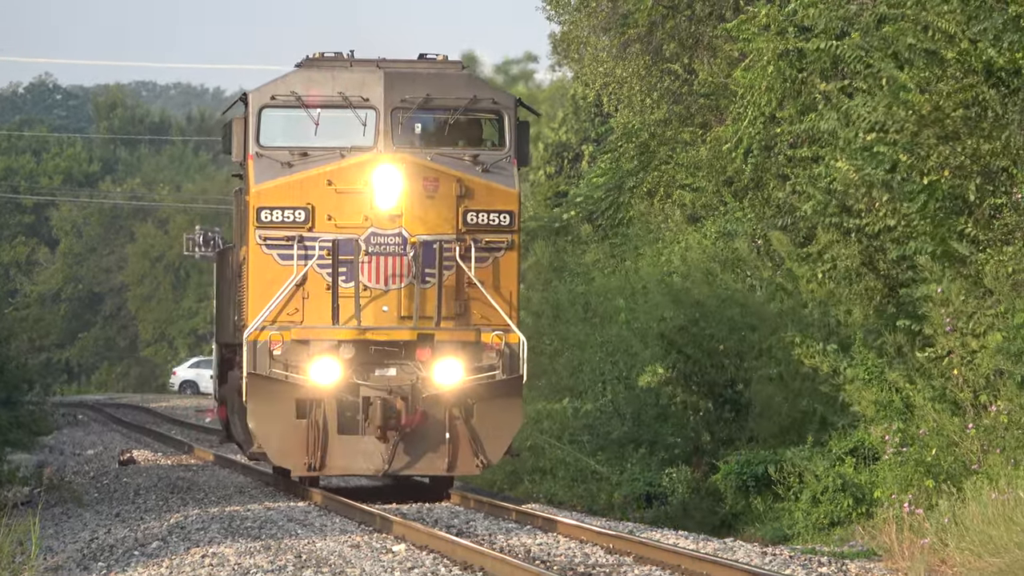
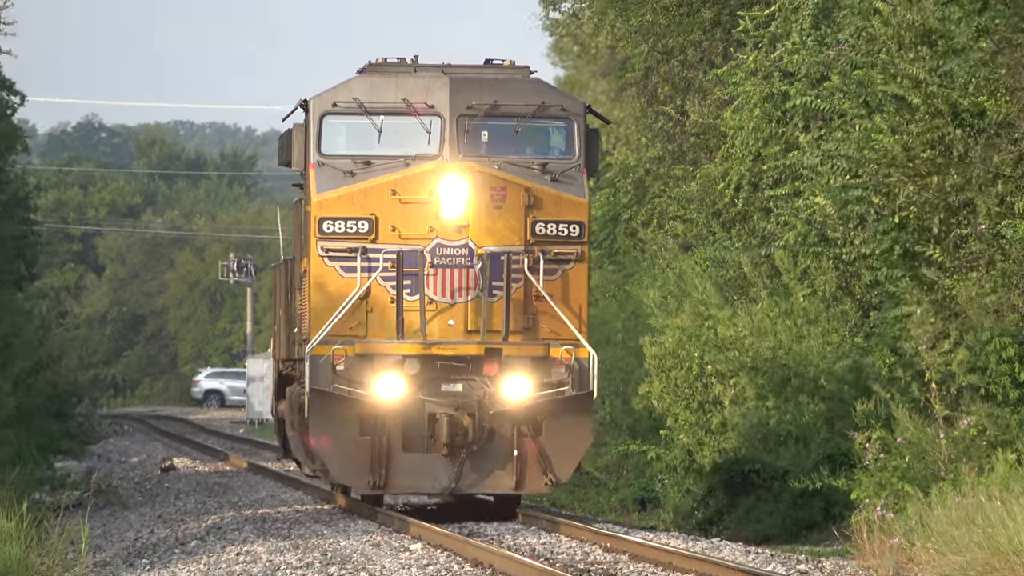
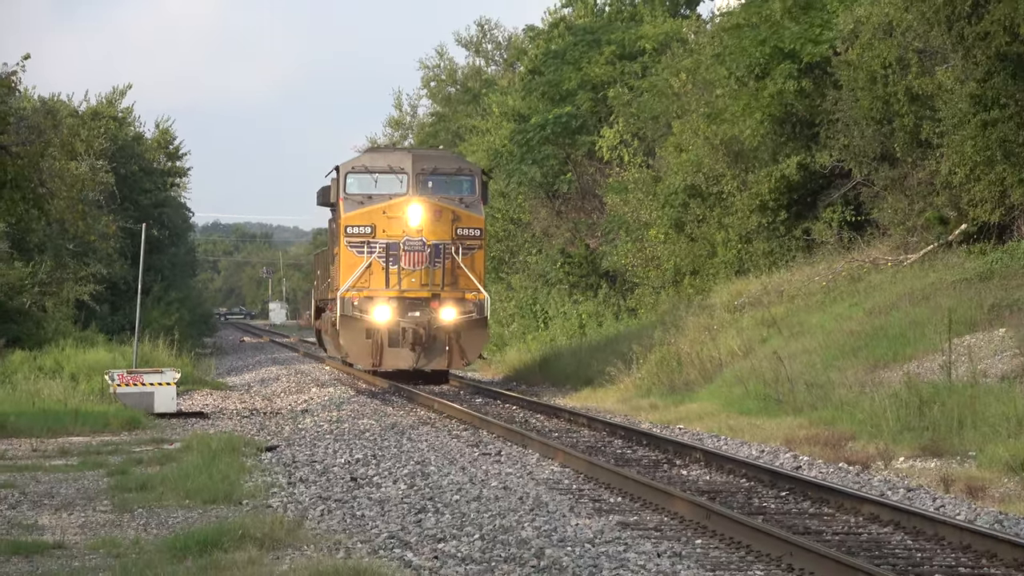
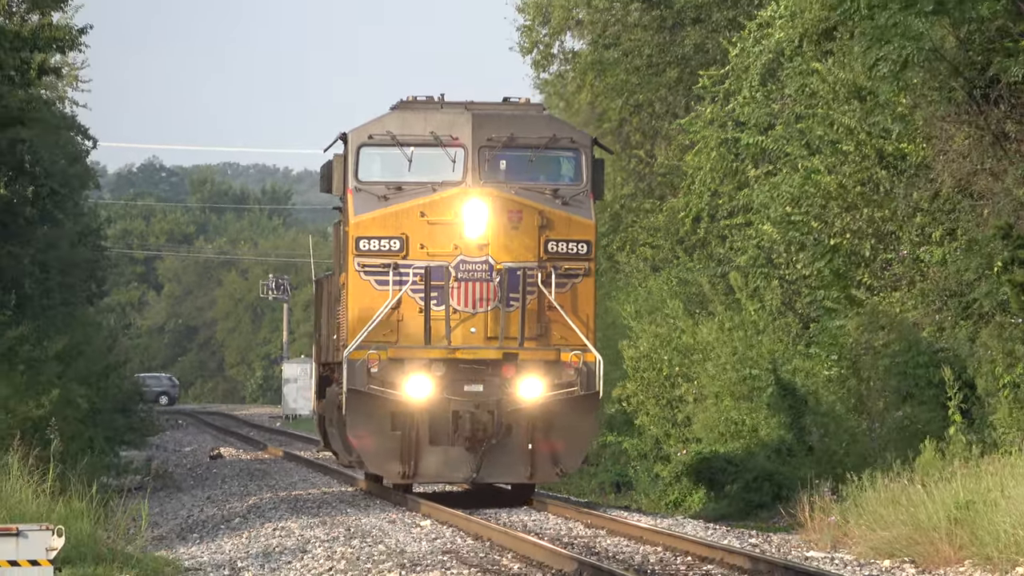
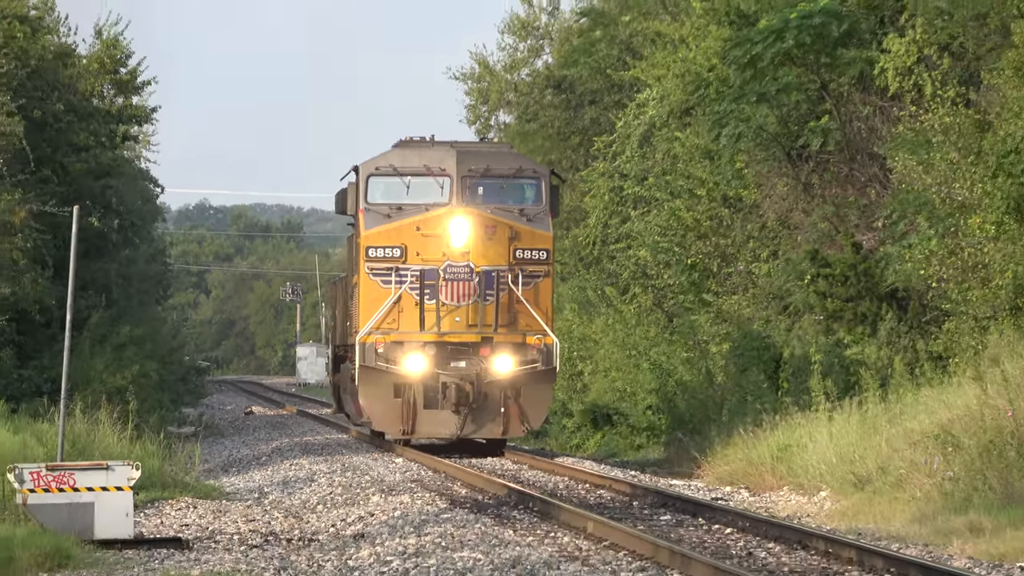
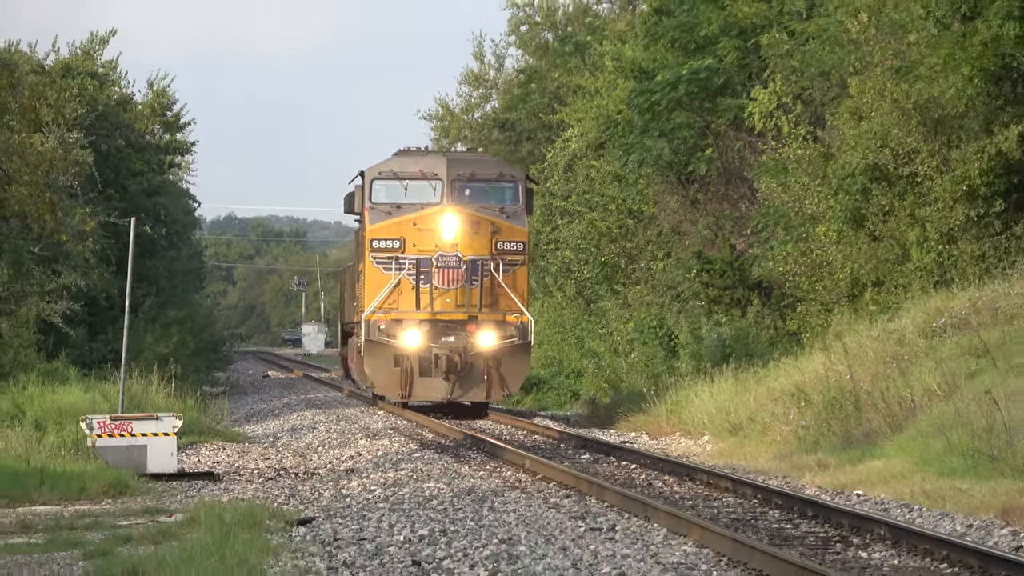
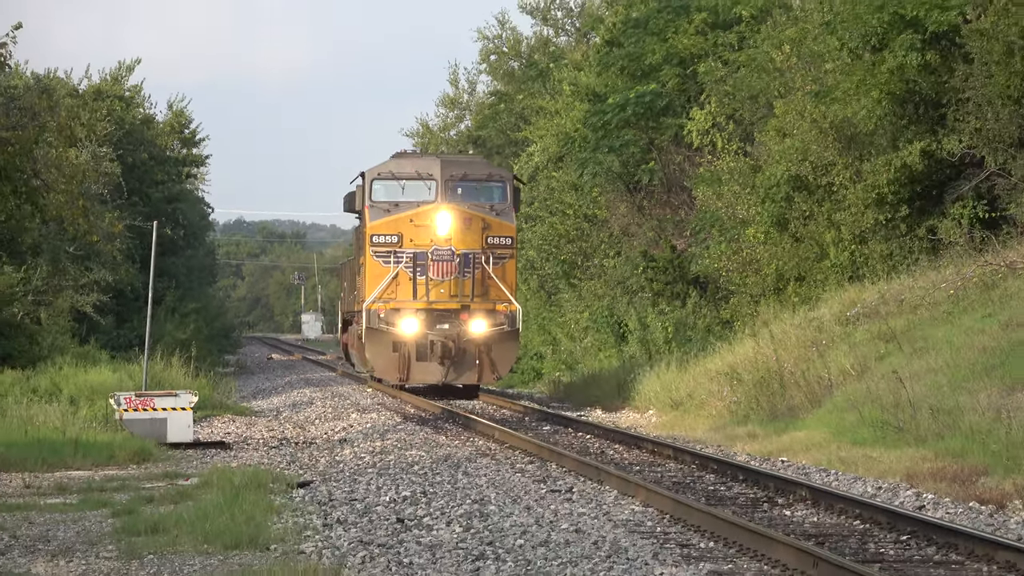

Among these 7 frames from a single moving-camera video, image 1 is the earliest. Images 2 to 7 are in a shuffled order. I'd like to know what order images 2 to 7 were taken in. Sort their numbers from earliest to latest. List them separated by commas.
2, 4, 5, 6, 7, 3
